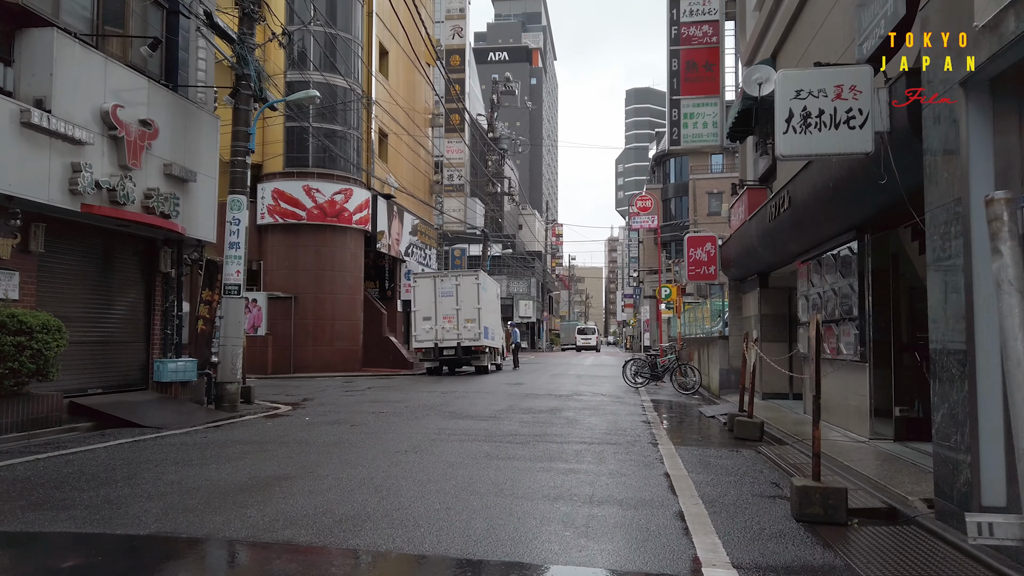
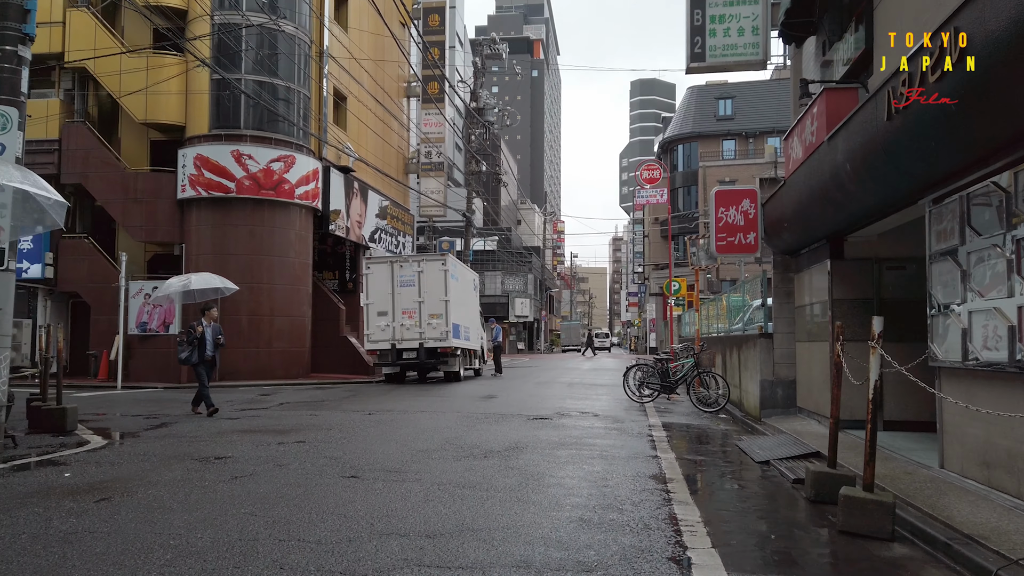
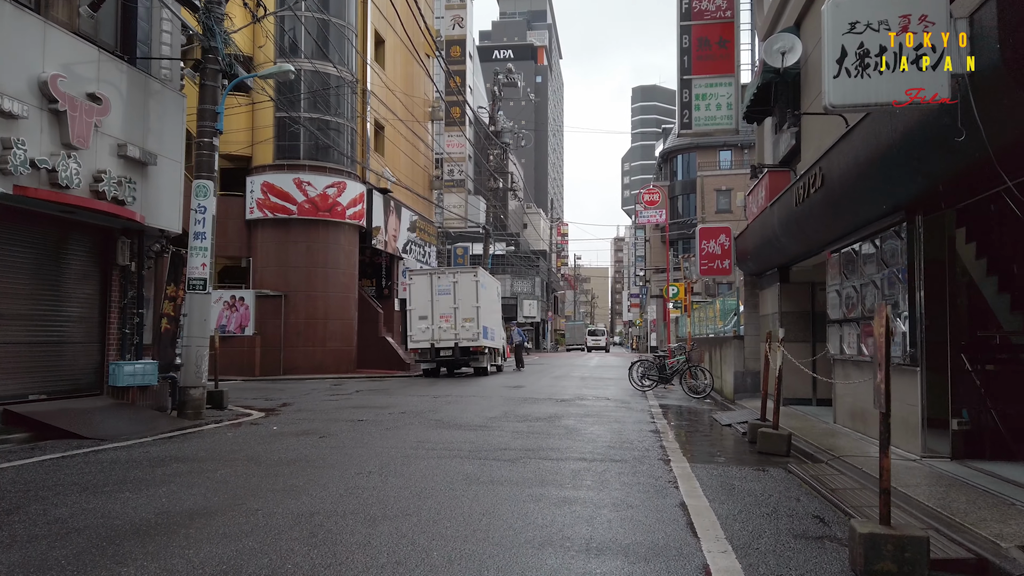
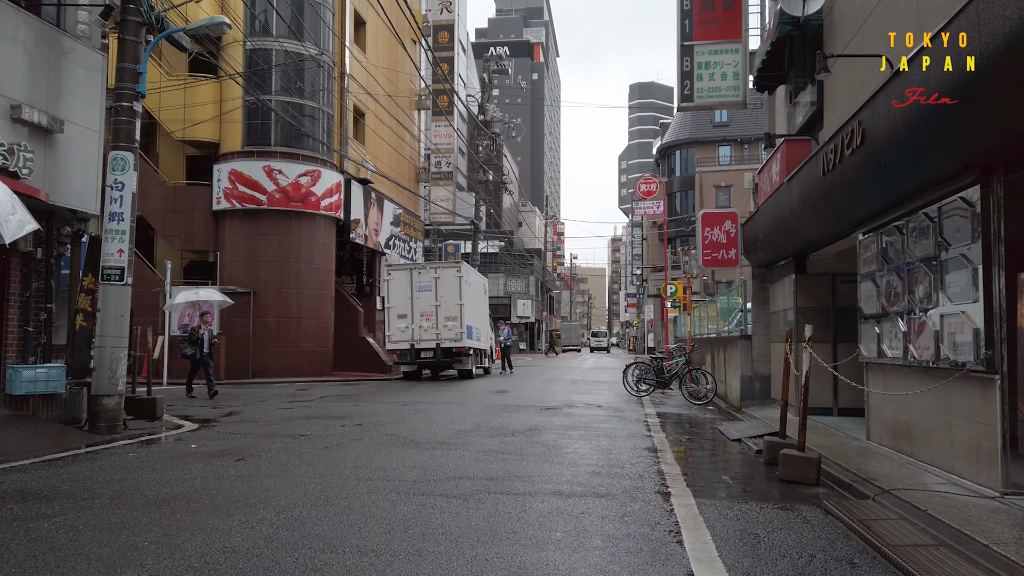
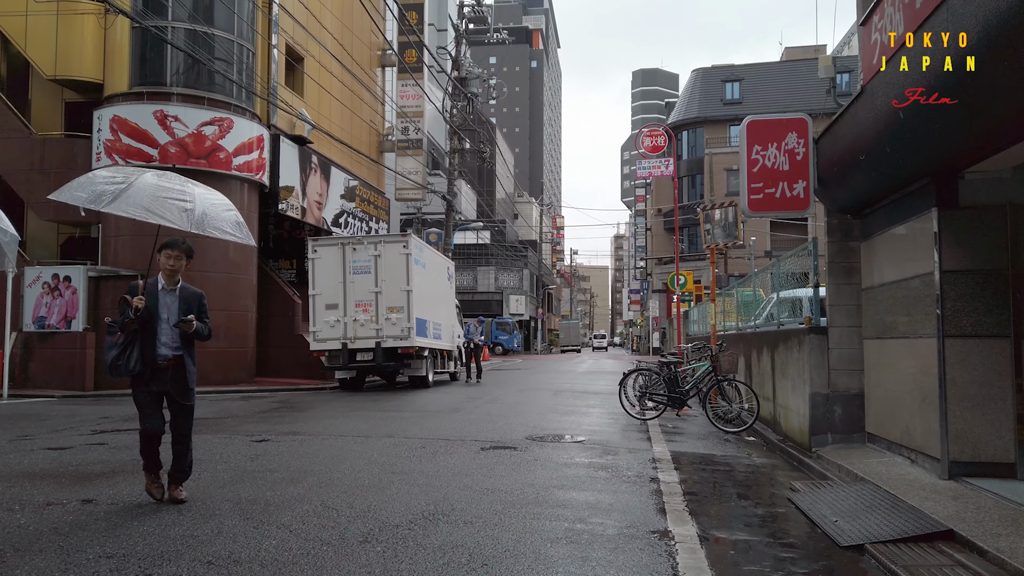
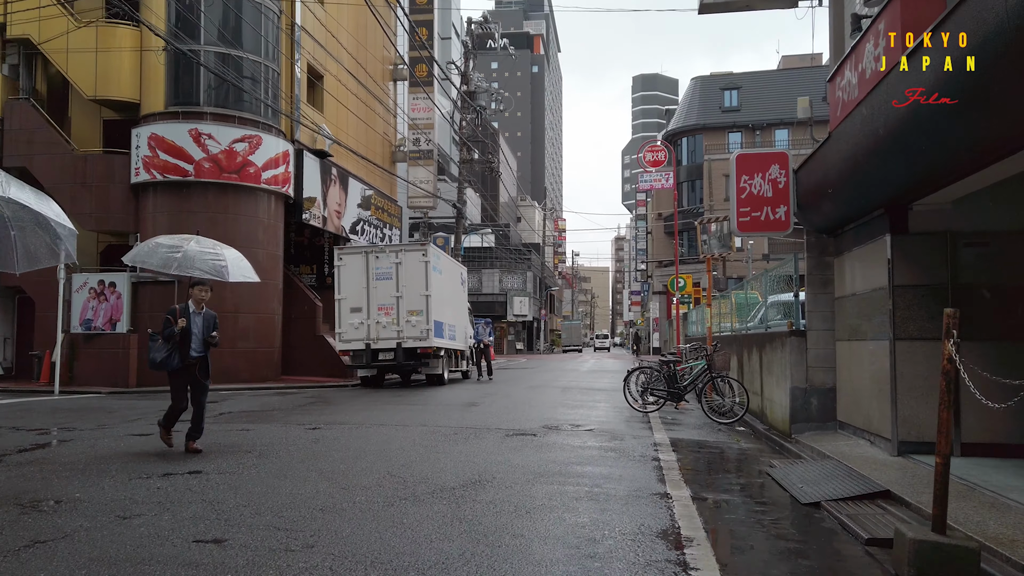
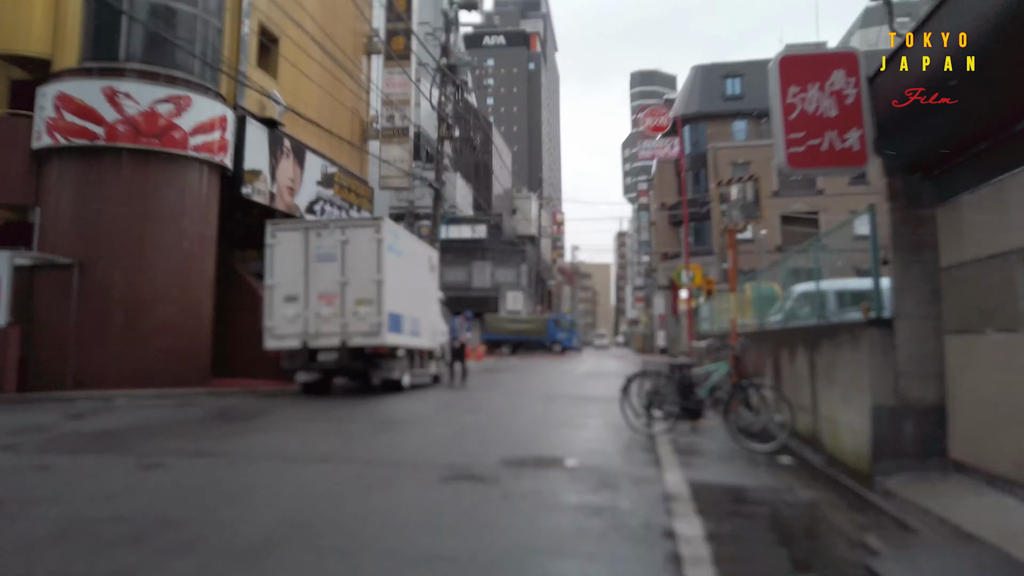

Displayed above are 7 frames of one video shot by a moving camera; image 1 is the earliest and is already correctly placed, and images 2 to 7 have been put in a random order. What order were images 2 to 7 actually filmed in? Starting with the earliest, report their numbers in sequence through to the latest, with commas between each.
3, 4, 2, 6, 5, 7
